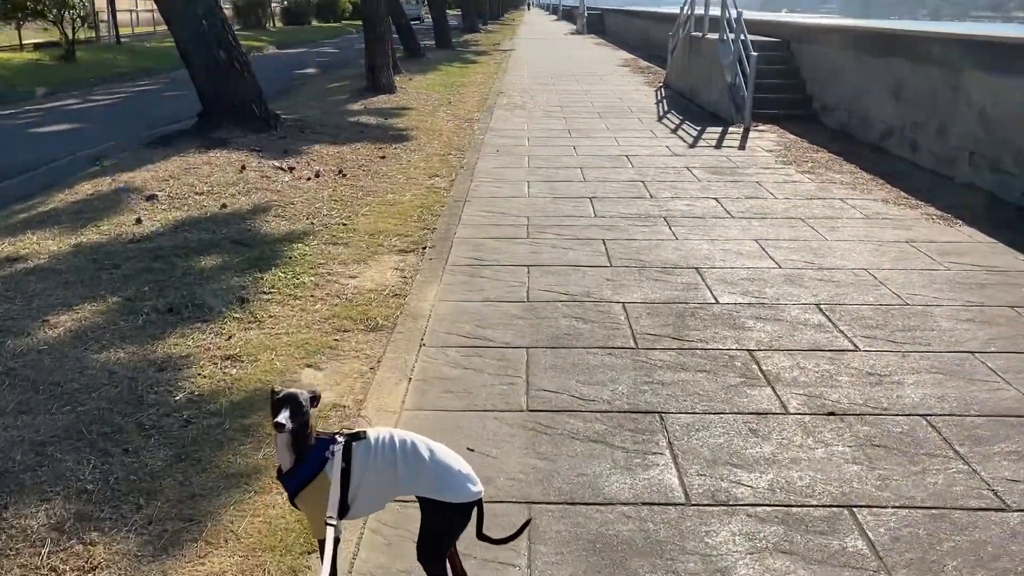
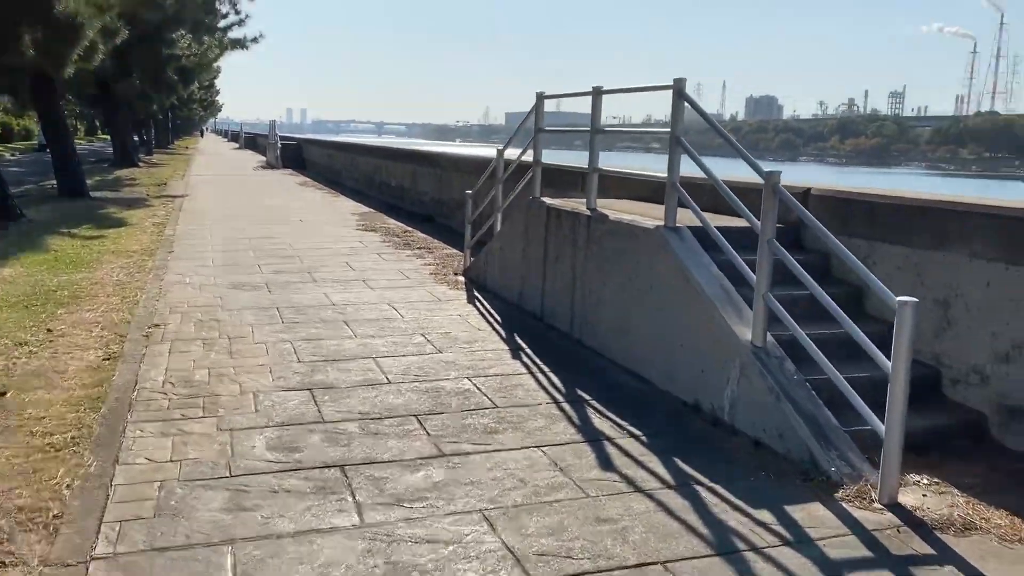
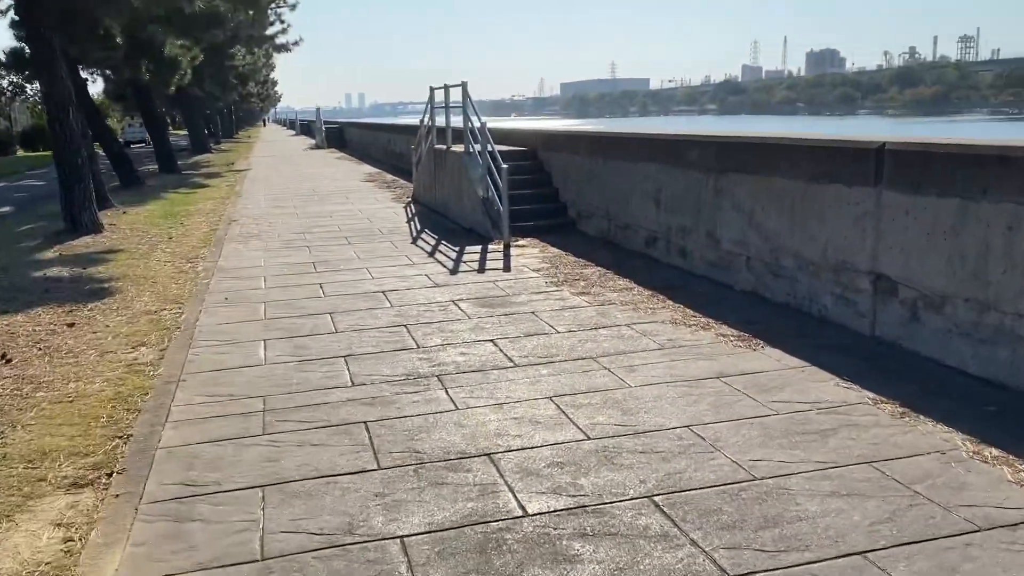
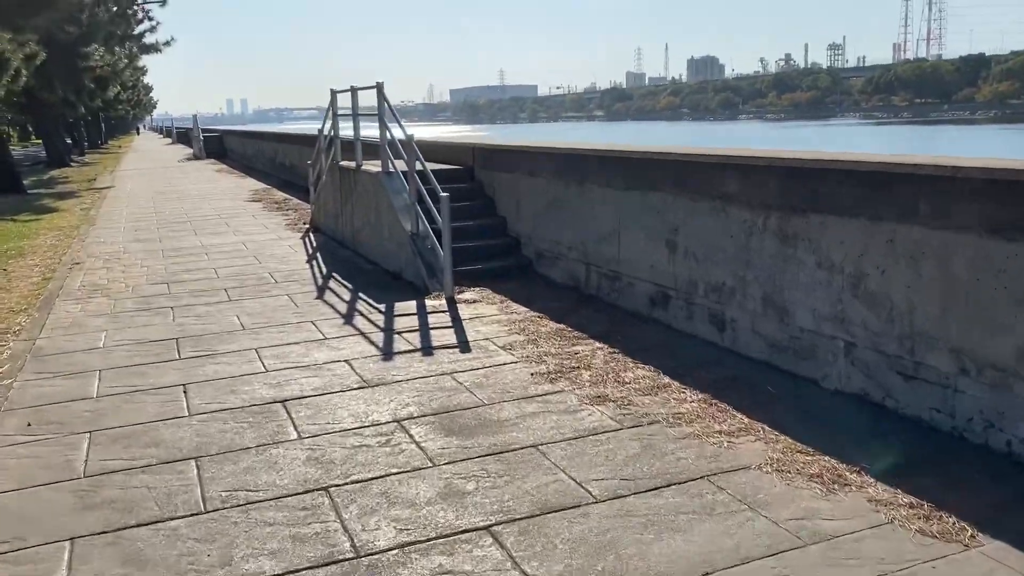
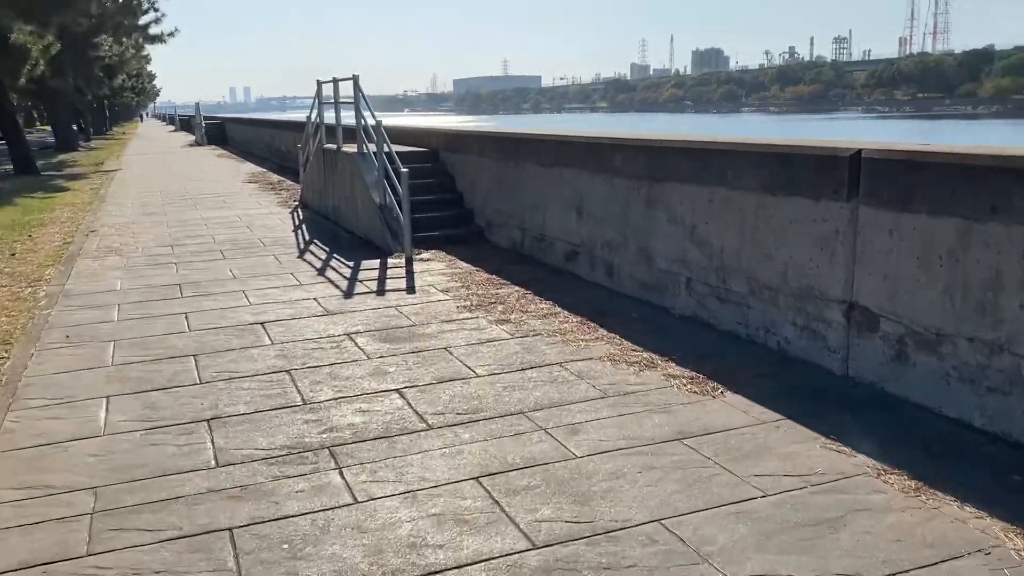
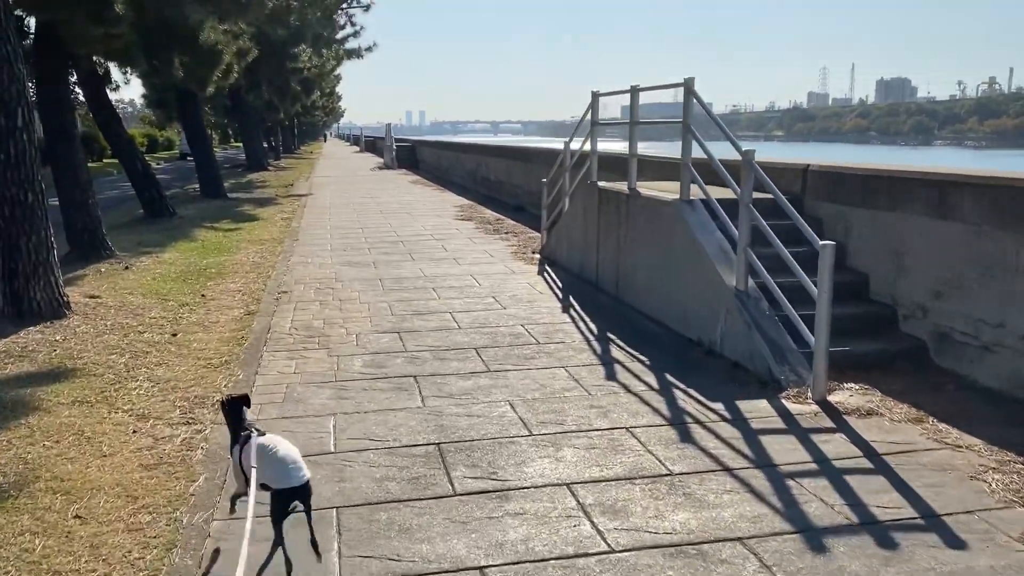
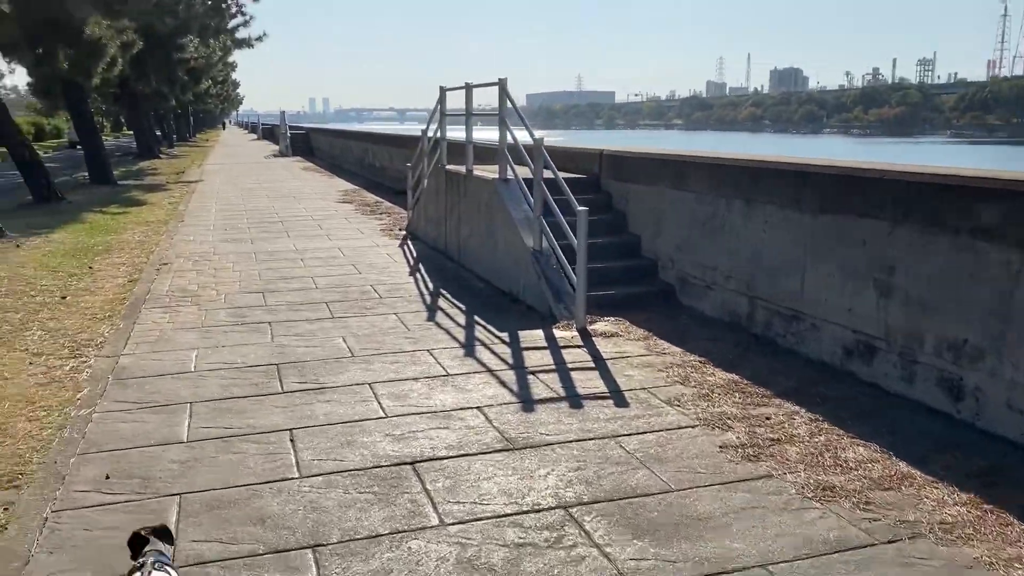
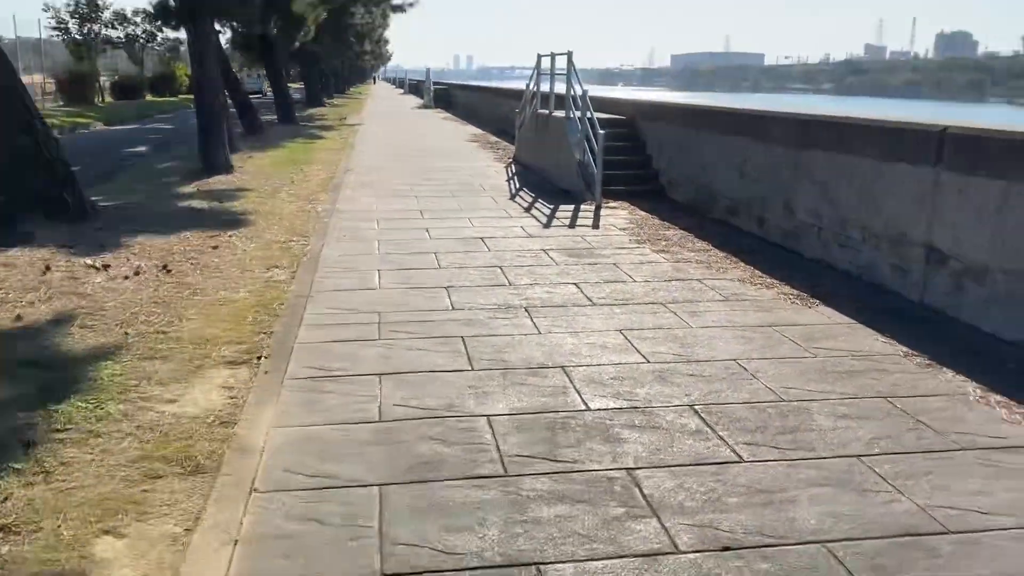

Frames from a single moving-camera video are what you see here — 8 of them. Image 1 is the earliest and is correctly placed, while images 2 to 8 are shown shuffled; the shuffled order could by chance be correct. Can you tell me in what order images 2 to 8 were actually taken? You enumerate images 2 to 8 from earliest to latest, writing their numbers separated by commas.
8, 3, 5, 4, 7, 6, 2
